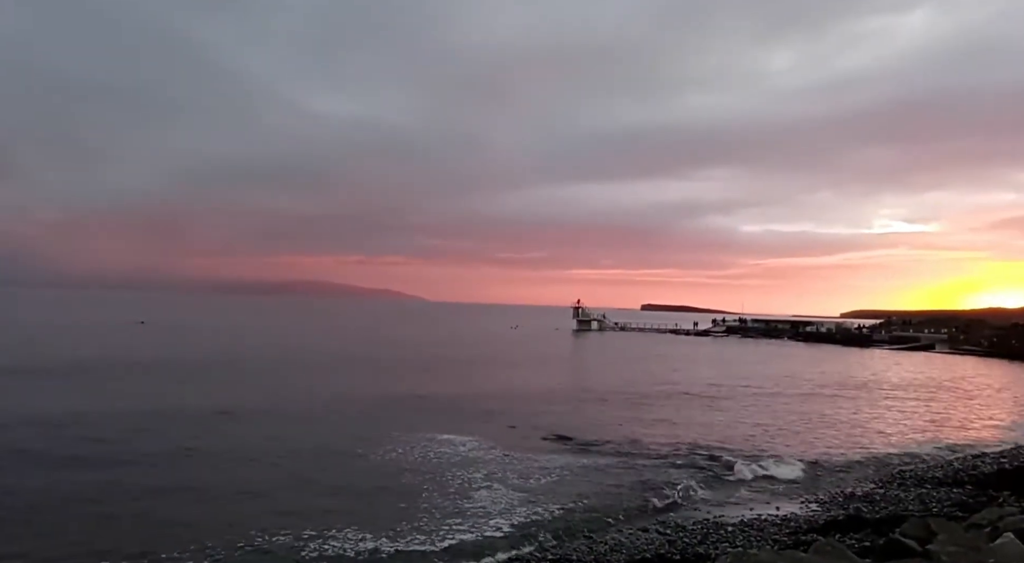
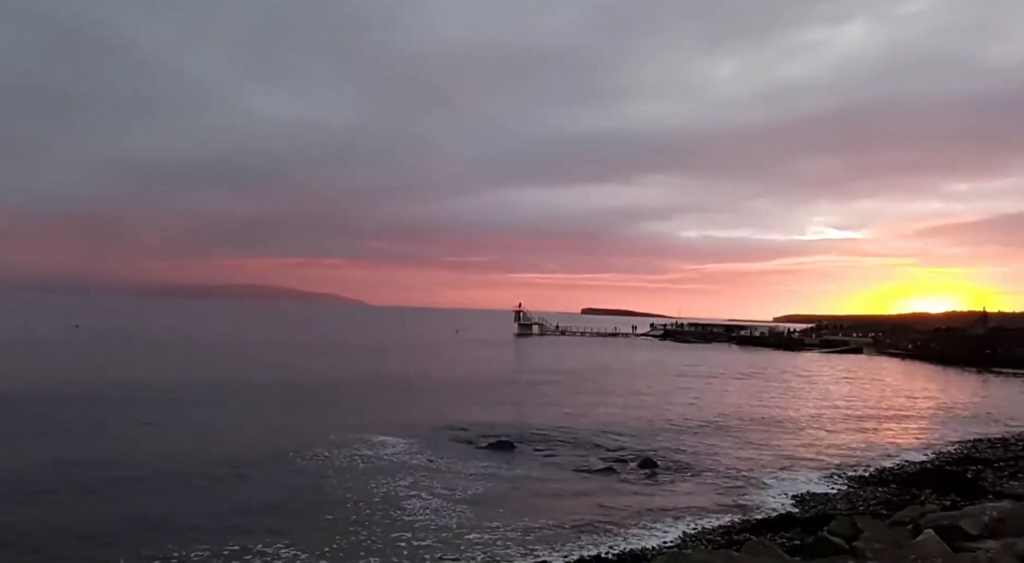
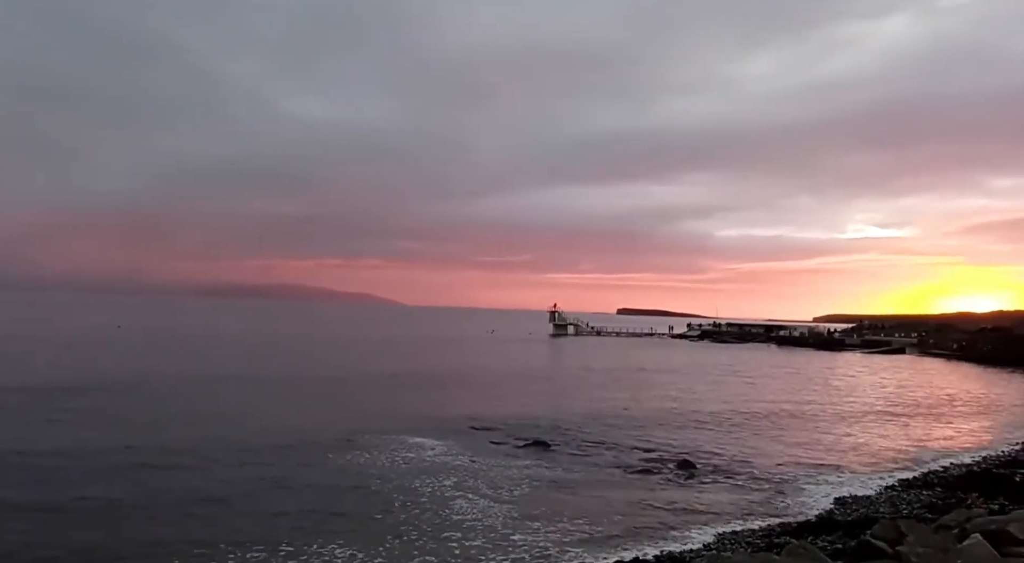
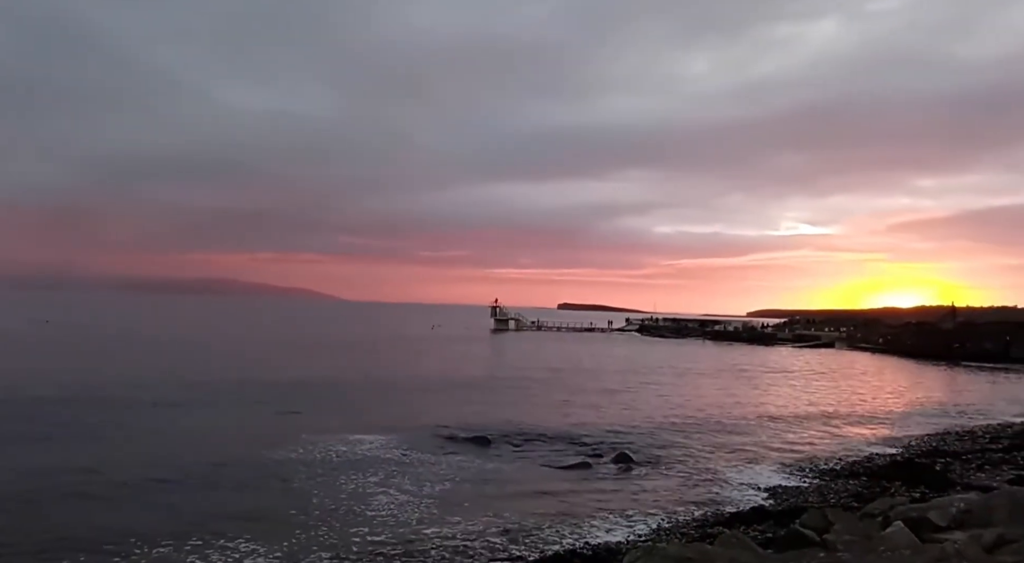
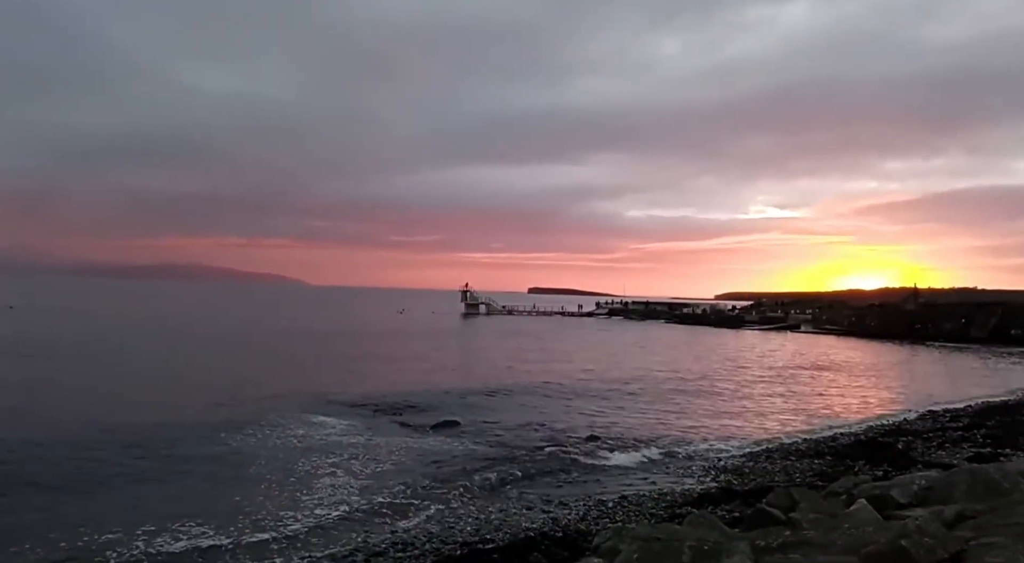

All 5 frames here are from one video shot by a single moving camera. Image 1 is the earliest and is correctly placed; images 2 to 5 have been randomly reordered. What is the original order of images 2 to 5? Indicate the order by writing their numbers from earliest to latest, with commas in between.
3, 2, 4, 5
